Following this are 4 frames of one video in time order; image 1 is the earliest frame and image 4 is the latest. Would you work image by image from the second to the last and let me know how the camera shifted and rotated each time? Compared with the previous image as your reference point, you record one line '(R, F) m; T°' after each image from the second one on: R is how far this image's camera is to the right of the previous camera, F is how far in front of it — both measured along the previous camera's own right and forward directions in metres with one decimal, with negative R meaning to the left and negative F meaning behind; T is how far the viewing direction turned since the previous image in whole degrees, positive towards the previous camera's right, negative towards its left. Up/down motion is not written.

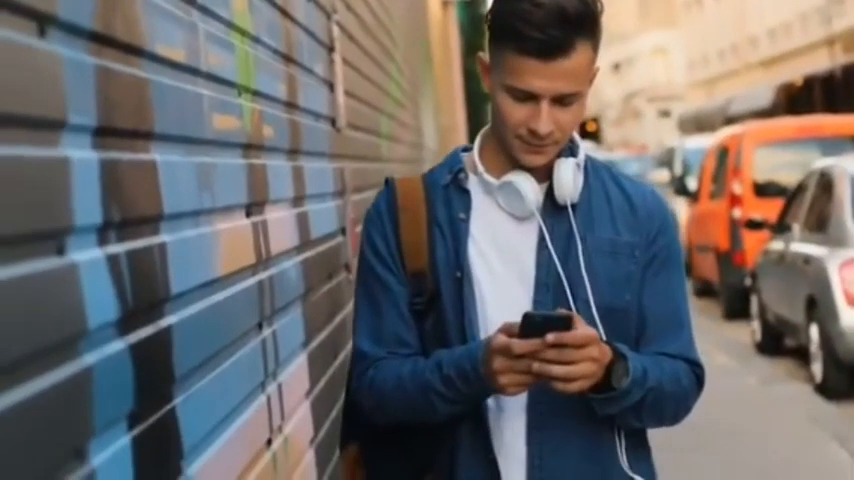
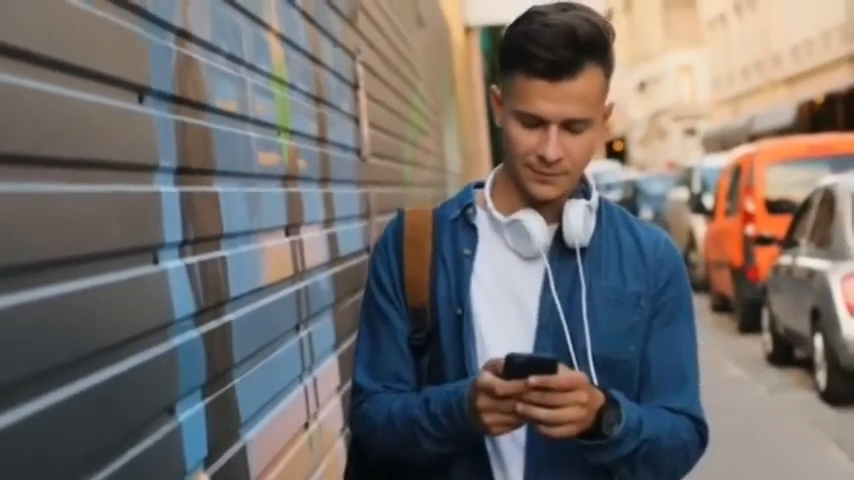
(+0.1, -0.8) m; -1°
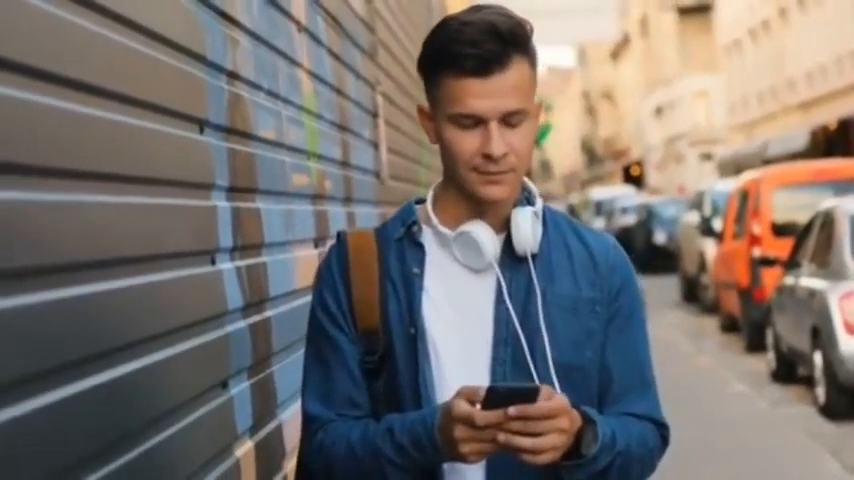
(0.0, -0.7) m; -1°
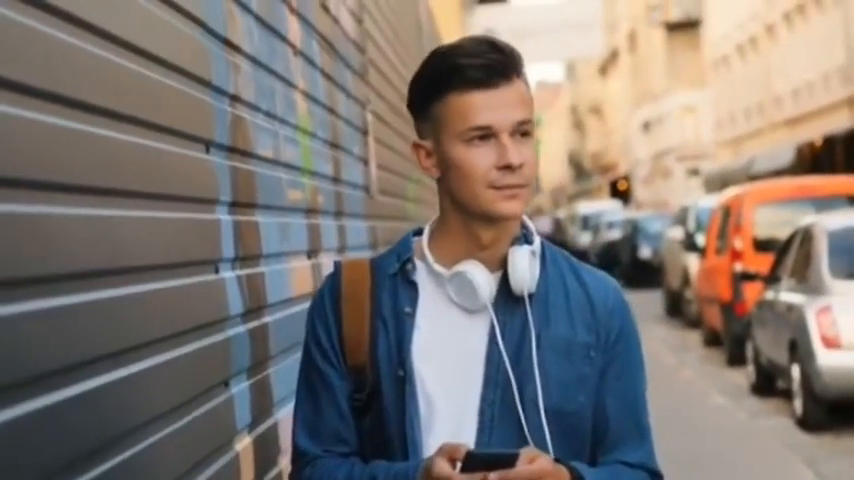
(0.0, -0.3) m; 0°
